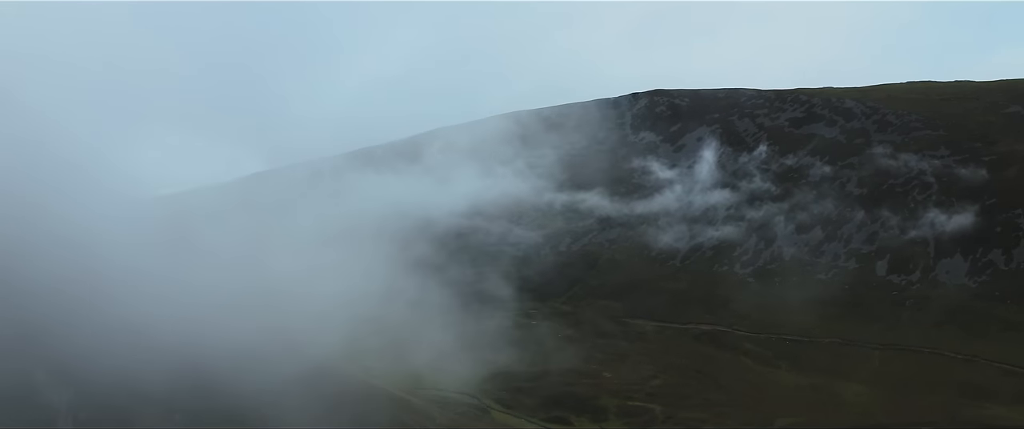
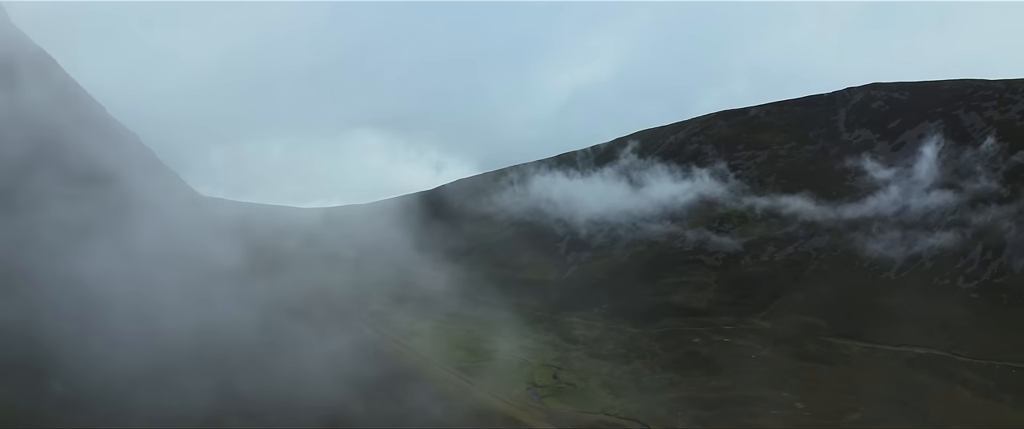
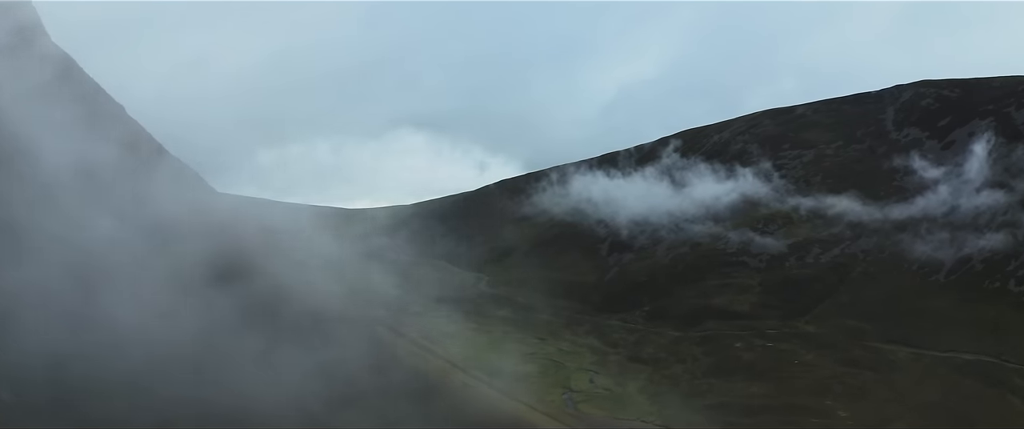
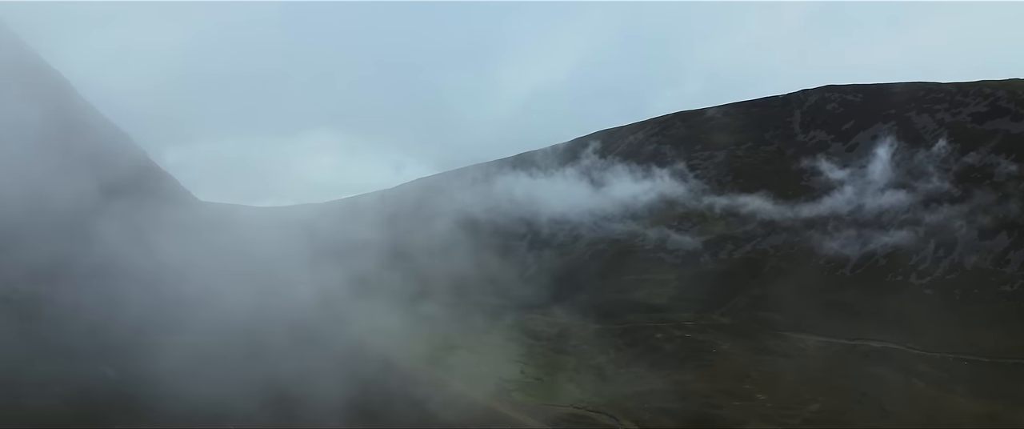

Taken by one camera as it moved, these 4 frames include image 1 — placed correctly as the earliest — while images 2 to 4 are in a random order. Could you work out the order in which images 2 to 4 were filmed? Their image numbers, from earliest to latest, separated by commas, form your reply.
4, 2, 3
